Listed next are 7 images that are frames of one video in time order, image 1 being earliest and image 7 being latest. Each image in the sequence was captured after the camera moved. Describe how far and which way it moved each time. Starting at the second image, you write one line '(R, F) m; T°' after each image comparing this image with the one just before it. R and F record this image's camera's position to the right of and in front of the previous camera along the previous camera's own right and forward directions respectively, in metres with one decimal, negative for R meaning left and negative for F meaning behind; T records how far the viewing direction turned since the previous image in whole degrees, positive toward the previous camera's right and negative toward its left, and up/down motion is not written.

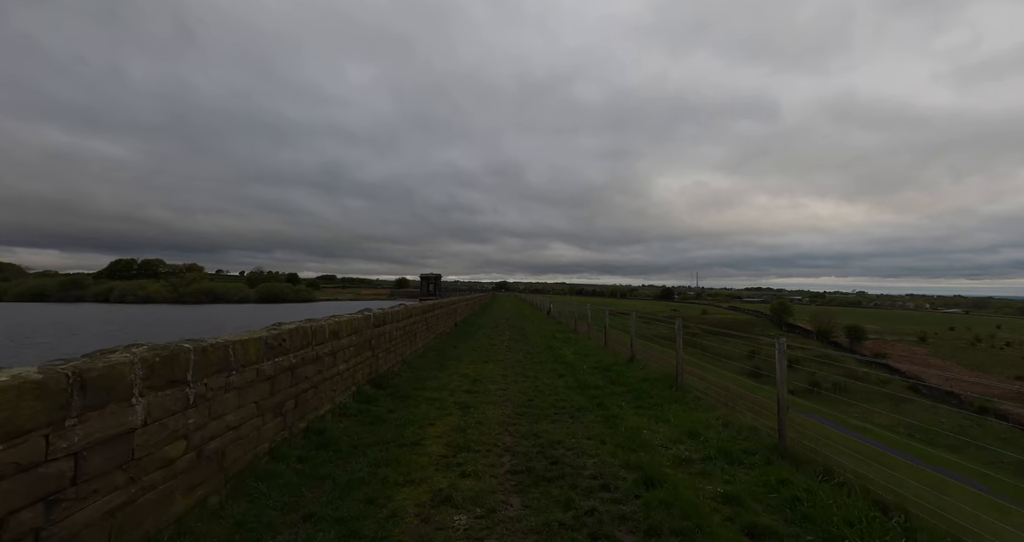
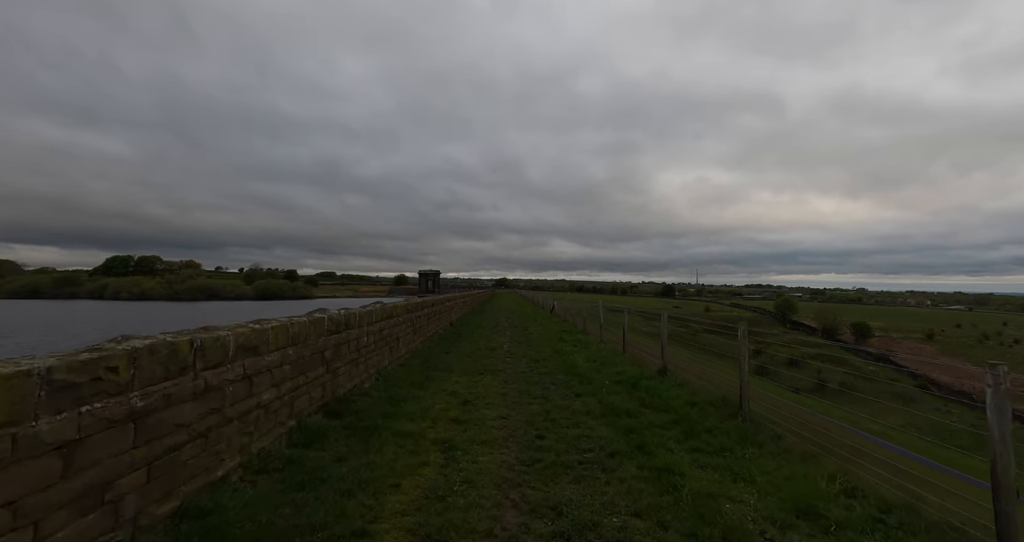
(0.0, +0.8) m; 0°
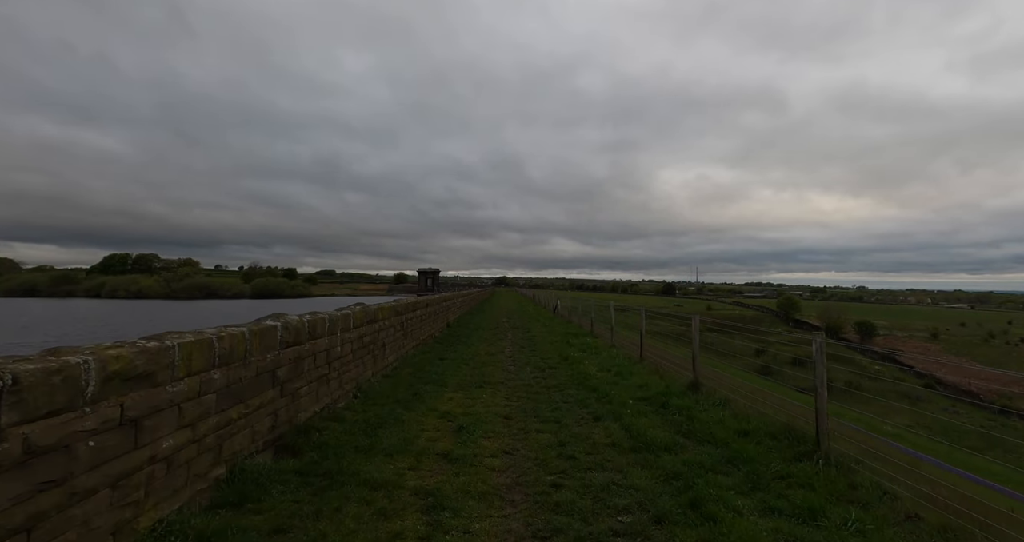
(0.0, +0.5) m; 0°
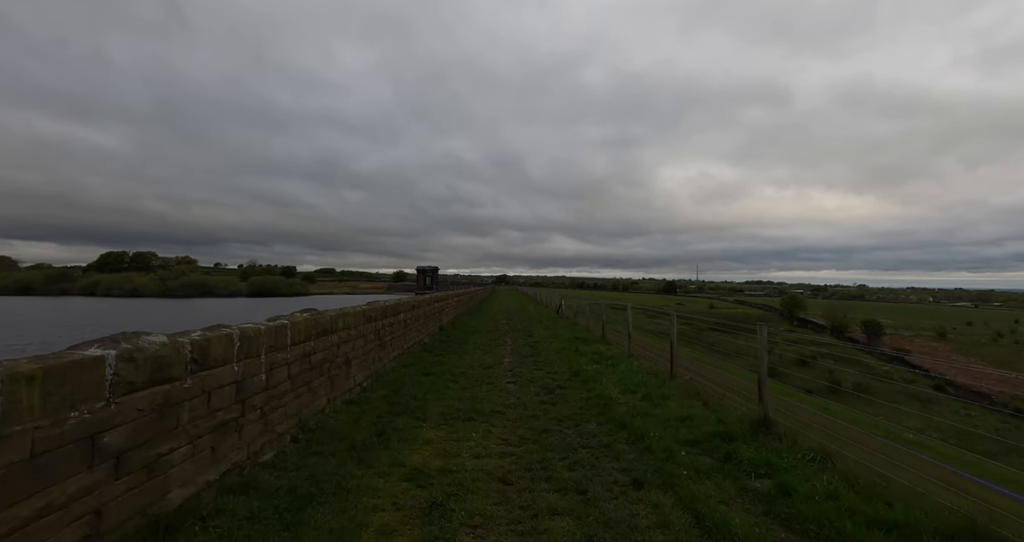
(0.0, +0.7) m; 0°
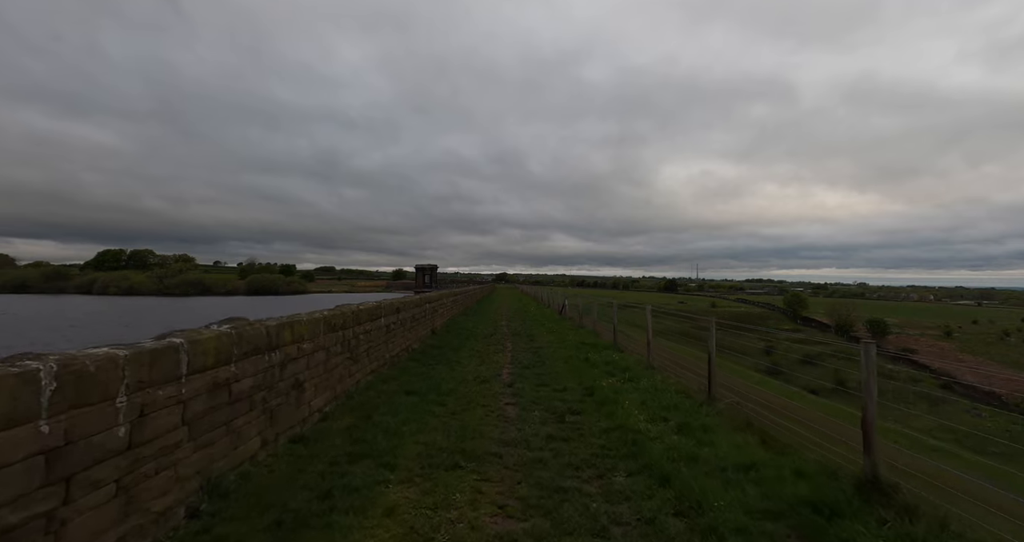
(0.0, +0.6) m; 0°
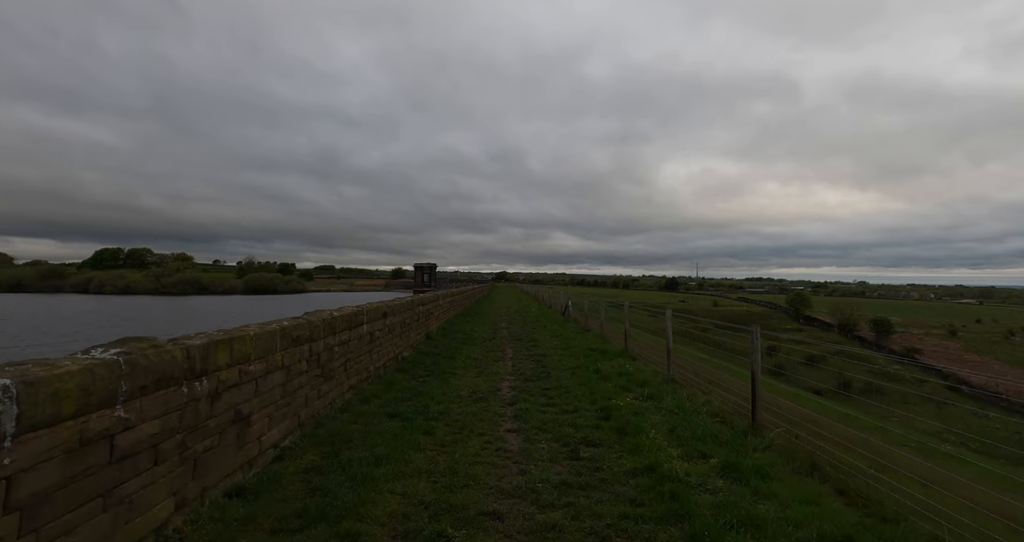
(0.0, +0.5) m; 0°
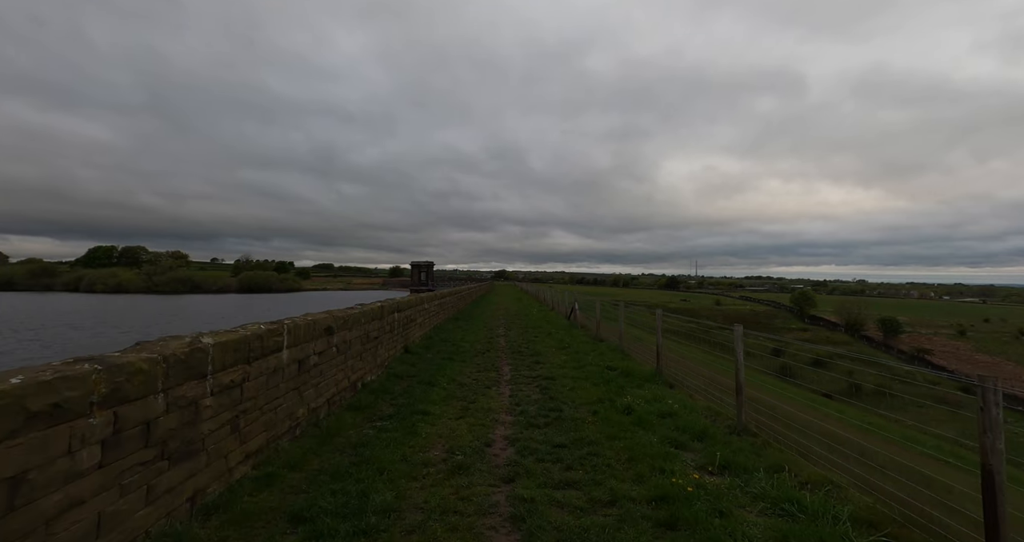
(0.0, +1.1) m; 0°
